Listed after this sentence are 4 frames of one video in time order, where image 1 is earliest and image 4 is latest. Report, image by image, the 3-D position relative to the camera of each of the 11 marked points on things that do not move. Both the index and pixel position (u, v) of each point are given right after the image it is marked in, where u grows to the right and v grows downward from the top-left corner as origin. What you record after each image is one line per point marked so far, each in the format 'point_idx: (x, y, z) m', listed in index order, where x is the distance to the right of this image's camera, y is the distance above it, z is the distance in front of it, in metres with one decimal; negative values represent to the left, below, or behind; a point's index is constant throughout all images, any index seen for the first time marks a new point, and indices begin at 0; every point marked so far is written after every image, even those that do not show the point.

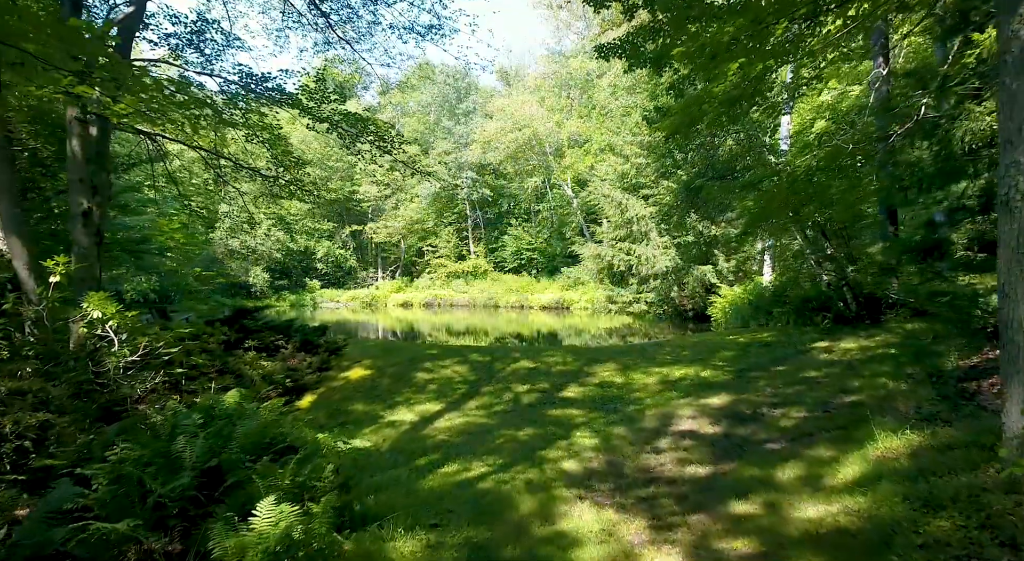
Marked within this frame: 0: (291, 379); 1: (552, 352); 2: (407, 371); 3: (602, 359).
0: (-2.6, -1.1, +6.9) m
1: (+0.5, -0.9, +7.8) m
2: (-1.3, -1.1, +7.3) m
3: (+1.1, -1.0, +7.3) m
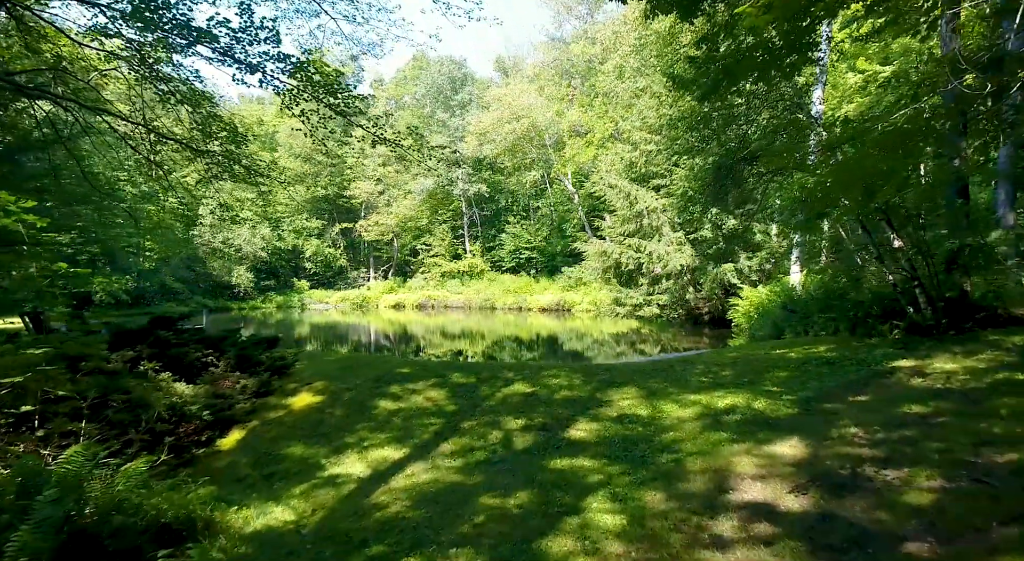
0: (-2.6, -1.1, +5.3) m
1: (+0.4, -0.9, +6.1) m
2: (-1.3, -1.1, +5.6) m
3: (+1.0, -1.0, +5.7) m
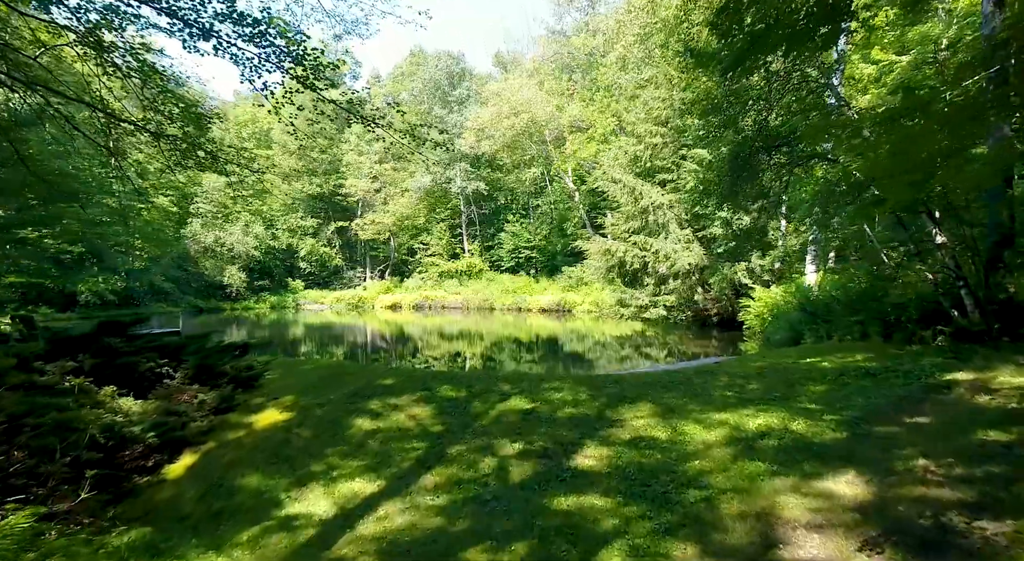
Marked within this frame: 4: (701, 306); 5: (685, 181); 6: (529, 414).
0: (-2.7, -1.1, +4.5) m
1: (+0.4, -0.9, +5.4) m
2: (-1.4, -1.1, +4.9) m
3: (+1.0, -1.0, +5.0) m
4: (+4.3, -0.6, +13.6) m
5: (+3.9, +2.3, +13.5) m
6: (+0.1, -1.1, +4.7) m
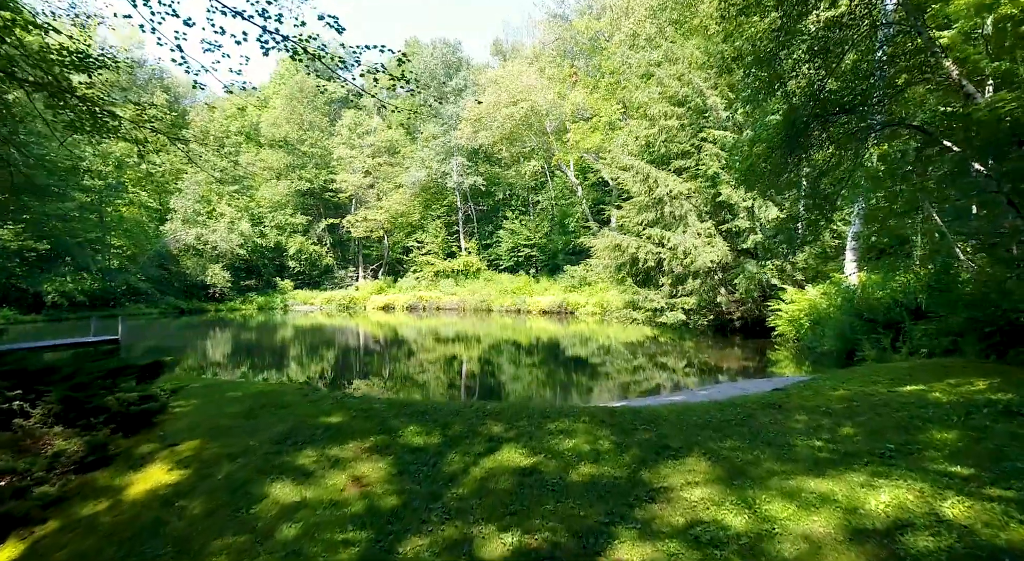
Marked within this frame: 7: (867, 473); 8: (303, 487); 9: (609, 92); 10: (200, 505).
0: (-2.7, -1.1, +3.0) m
1: (+0.4, -0.9, +3.9) m
2: (-1.4, -1.1, +3.4) m
3: (+0.9, -1.0, +3.5) m
4: (+4.2, -0.6, +12.1) m
5: (+3.9, +2.3, +12.0) m
6: (+0.1, -1.0, +3.2) m
7: (+1.8, -1.0, +3.0) m
8: (-1.1, -1.1, +3.2) m
9: (+3.0, +5.8, +18.6) m
10: (-1.6, -1.2, +3.1) m
